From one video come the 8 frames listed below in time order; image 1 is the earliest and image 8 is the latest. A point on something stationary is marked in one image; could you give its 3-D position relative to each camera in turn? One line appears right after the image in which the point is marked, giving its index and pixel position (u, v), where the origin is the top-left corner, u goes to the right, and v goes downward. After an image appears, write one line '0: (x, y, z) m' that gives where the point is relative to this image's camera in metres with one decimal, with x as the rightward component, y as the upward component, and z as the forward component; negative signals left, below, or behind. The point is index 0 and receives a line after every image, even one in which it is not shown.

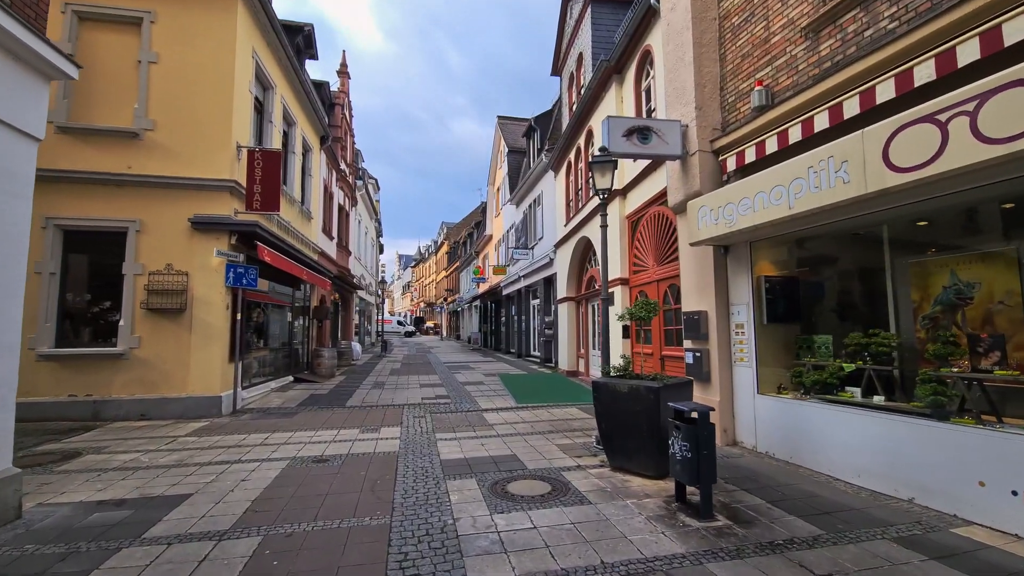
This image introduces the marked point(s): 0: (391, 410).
0: (-1.3, -1.3, +8.7) m
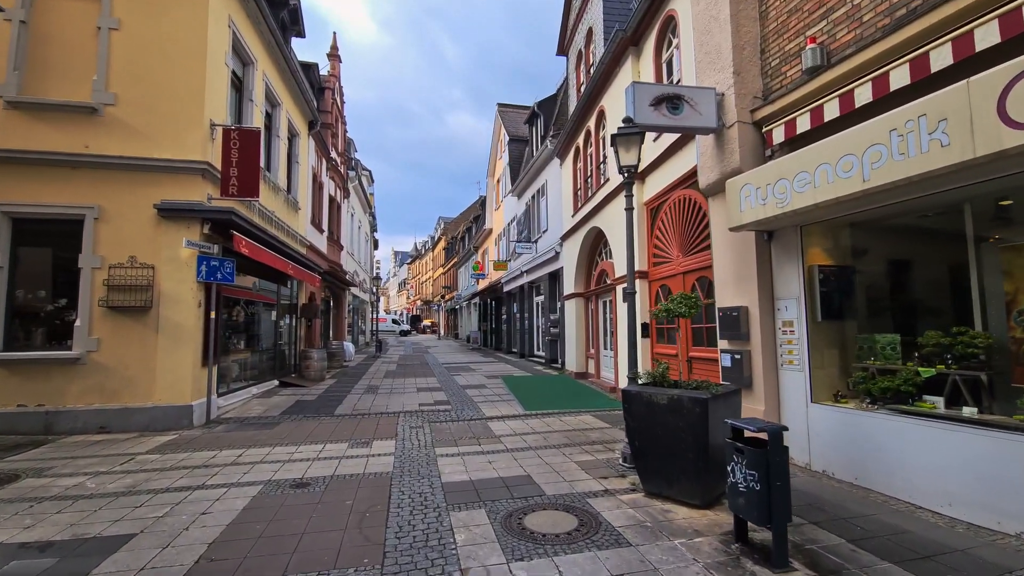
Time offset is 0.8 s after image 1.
0: (-1.2, -1.3, +7.9) m
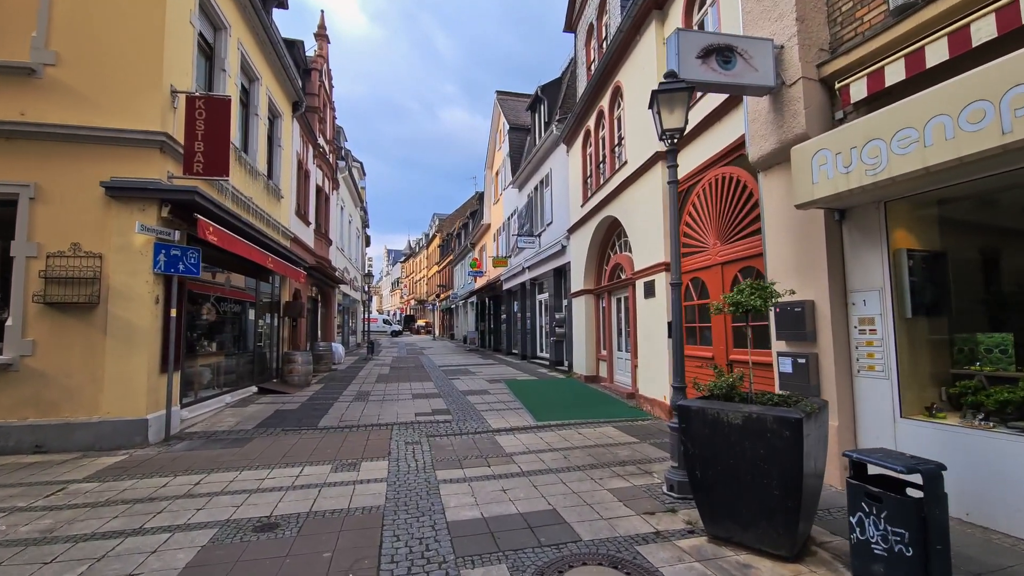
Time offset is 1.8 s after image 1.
0: (-1.2, -1.2, +6.9) m
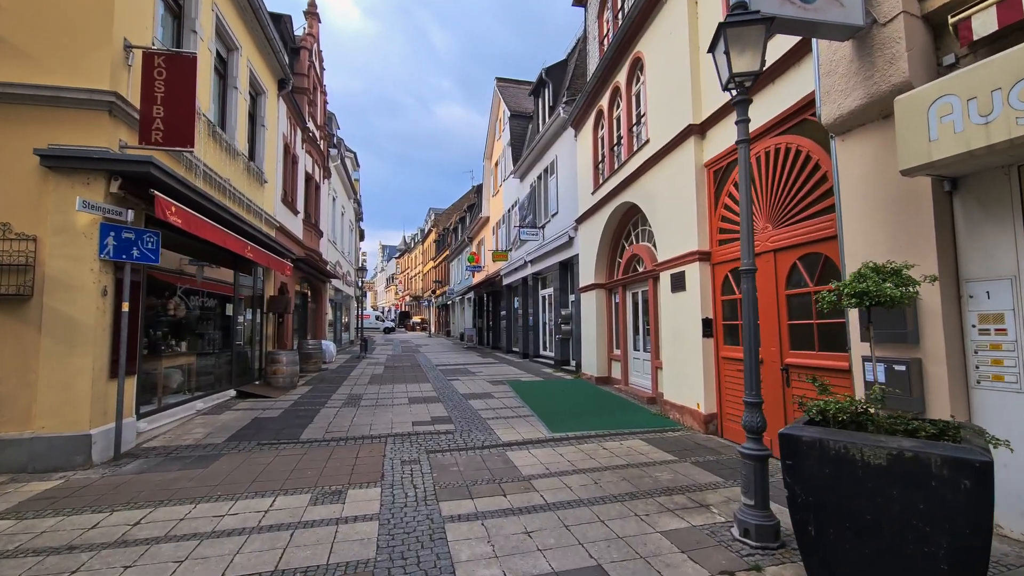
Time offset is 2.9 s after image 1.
0: (-1.1, -1.2, +5.9) m
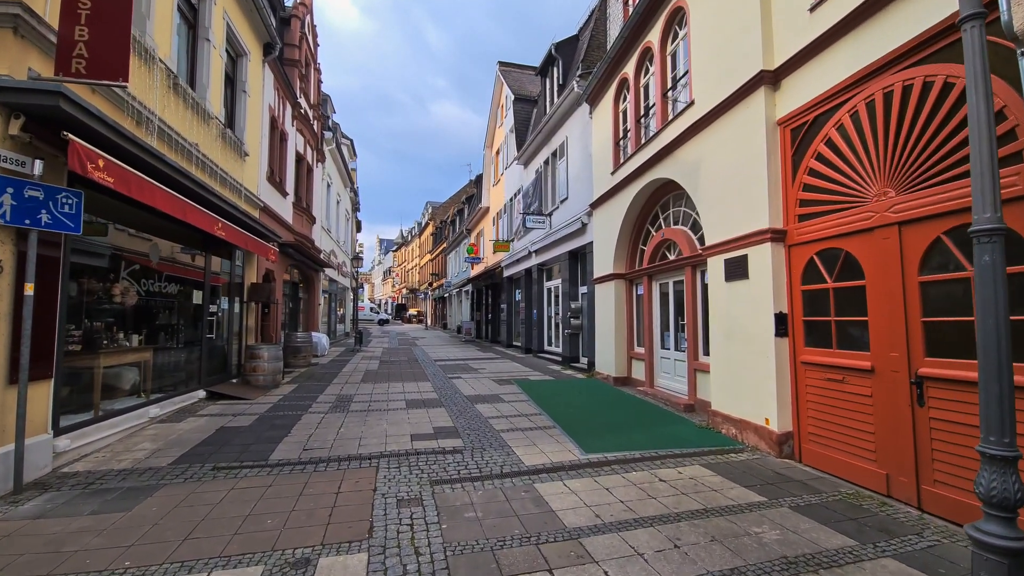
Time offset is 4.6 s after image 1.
0: (-0.9, -1.1, +4.6) m
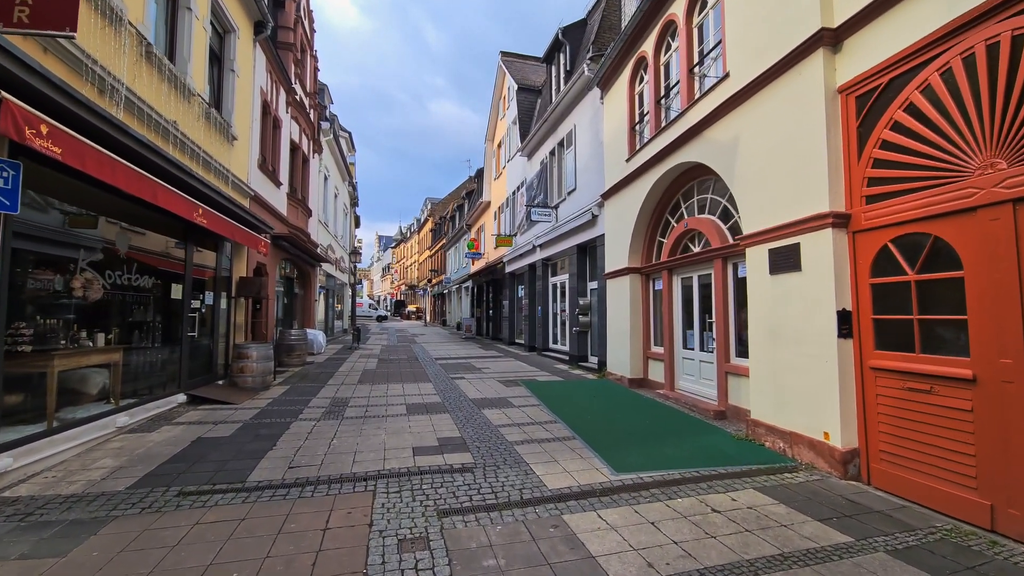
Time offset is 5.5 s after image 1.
0: (-0.8, -1.0, +3.9) m
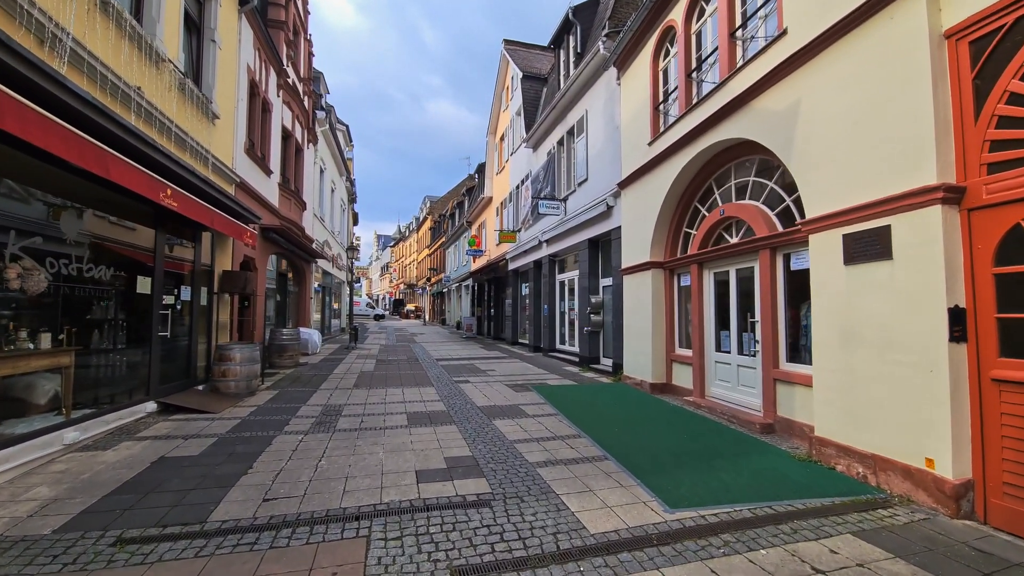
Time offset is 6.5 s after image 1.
0: (-0.7, -1.0, +3.0) m
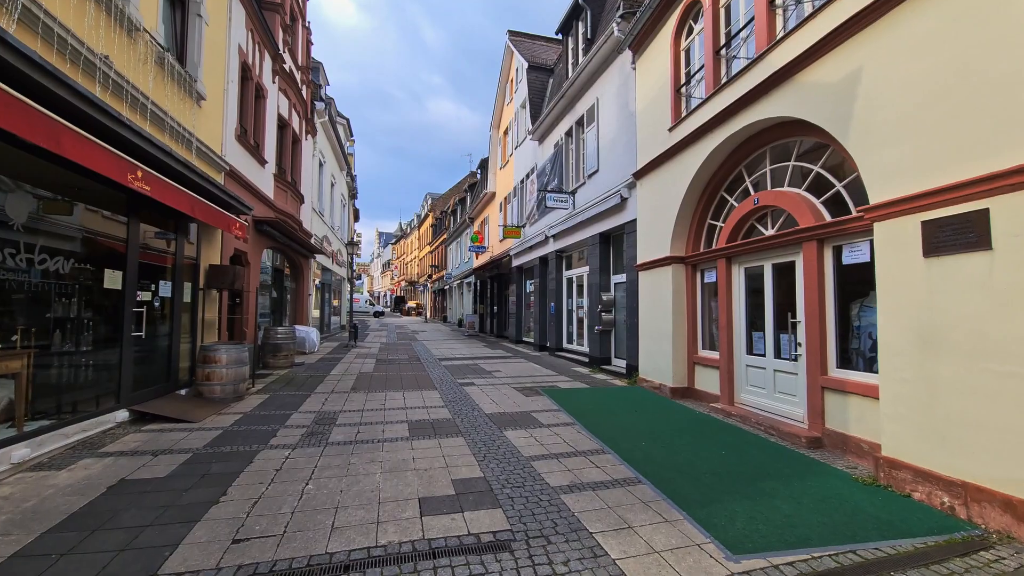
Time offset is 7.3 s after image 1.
0: (-0.6, -1.0, +2.3) m
